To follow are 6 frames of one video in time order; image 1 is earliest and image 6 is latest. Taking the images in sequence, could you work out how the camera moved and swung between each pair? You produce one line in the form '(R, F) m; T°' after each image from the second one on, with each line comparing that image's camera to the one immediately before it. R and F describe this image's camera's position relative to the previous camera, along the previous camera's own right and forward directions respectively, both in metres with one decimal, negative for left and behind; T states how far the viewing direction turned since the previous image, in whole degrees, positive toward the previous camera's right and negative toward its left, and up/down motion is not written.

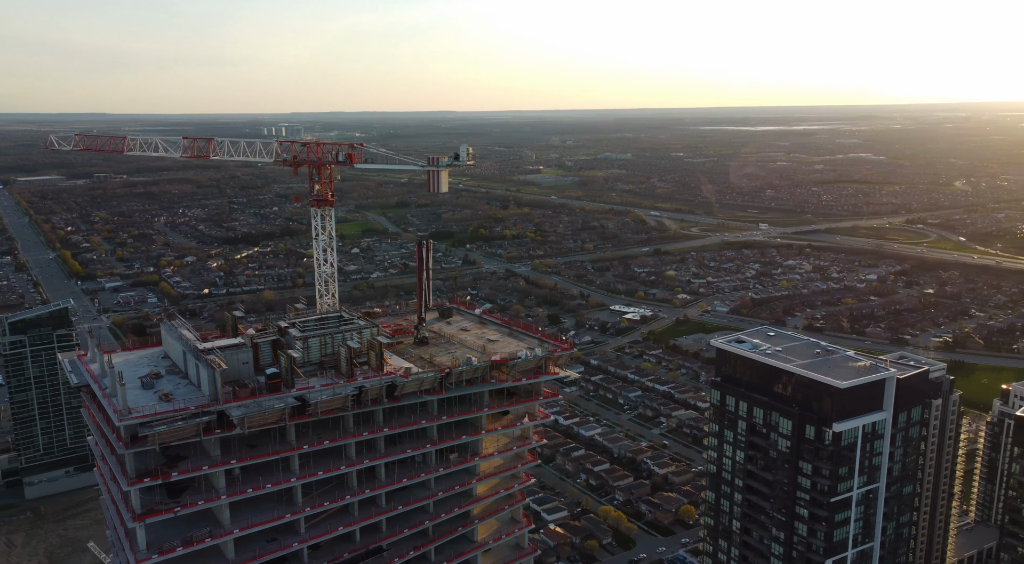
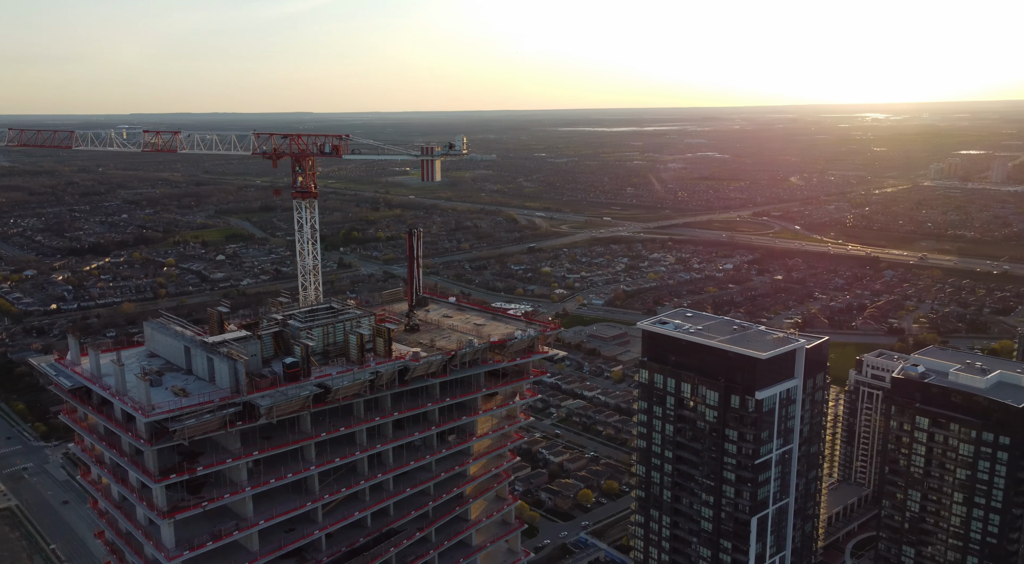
(-1.8, -0.4) m; +10°
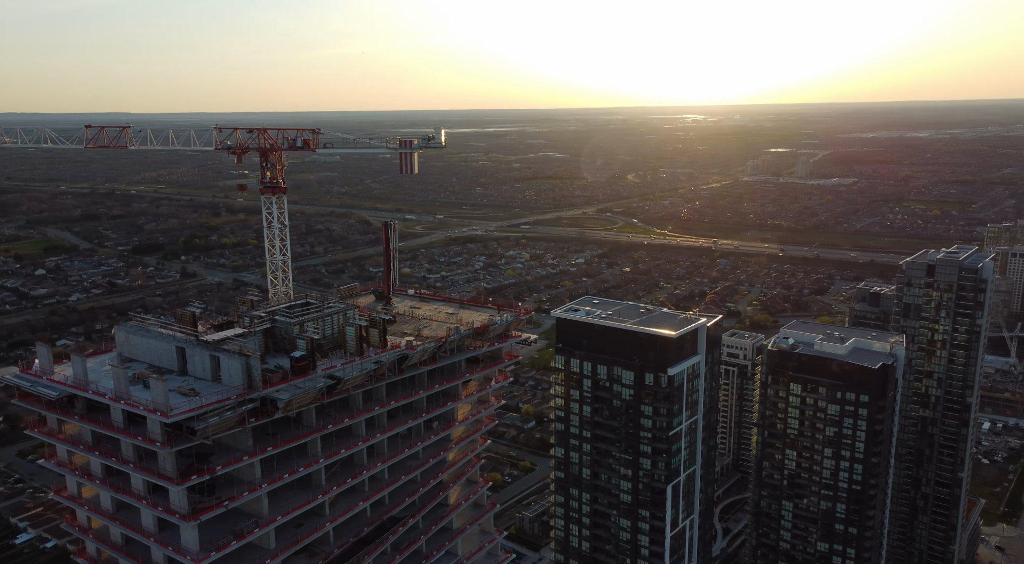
(+2.3, -0.2) m; -10°
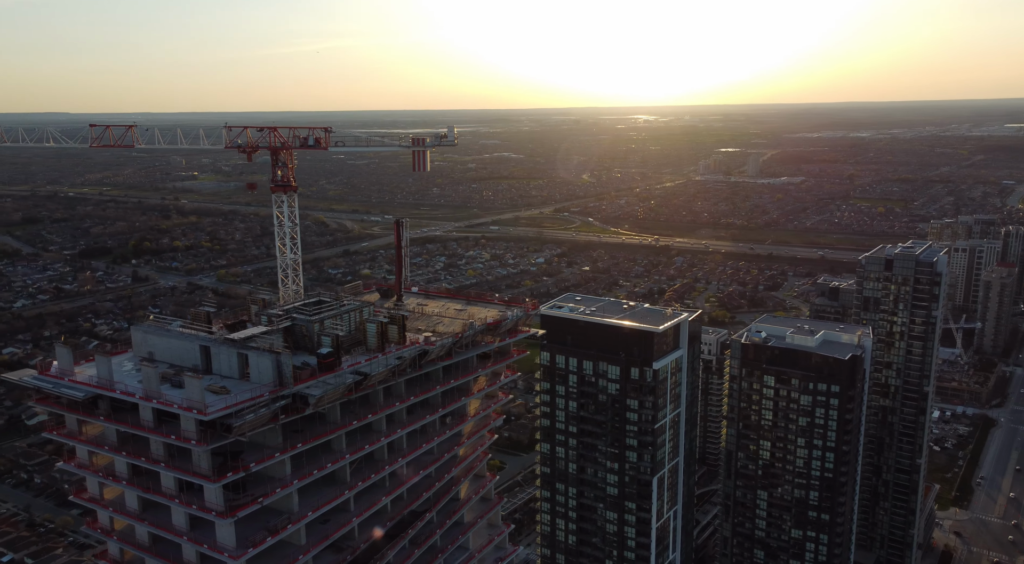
(-0.8, -0.1) m; +3°
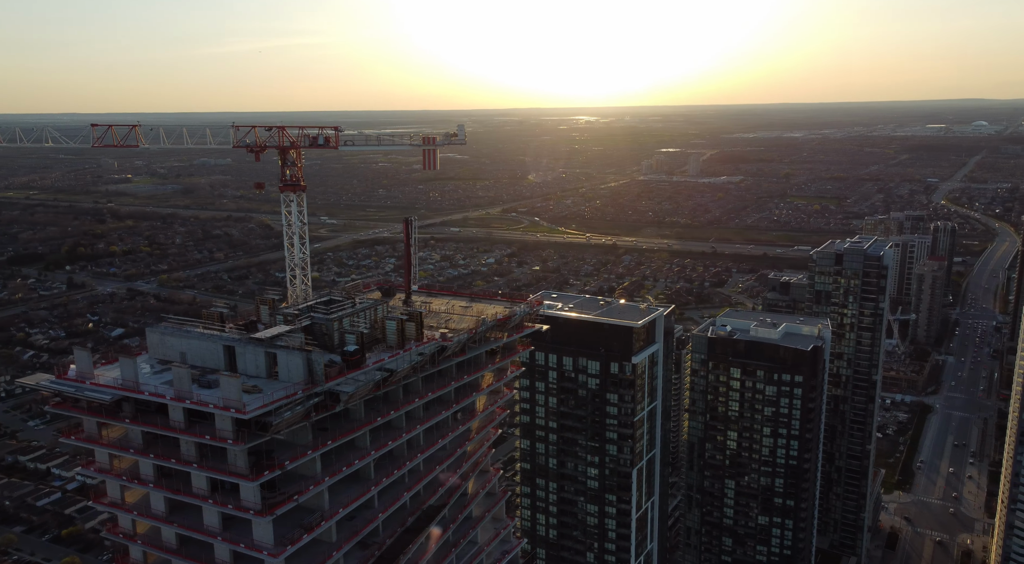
(-0.9, -0.1) m; +4°
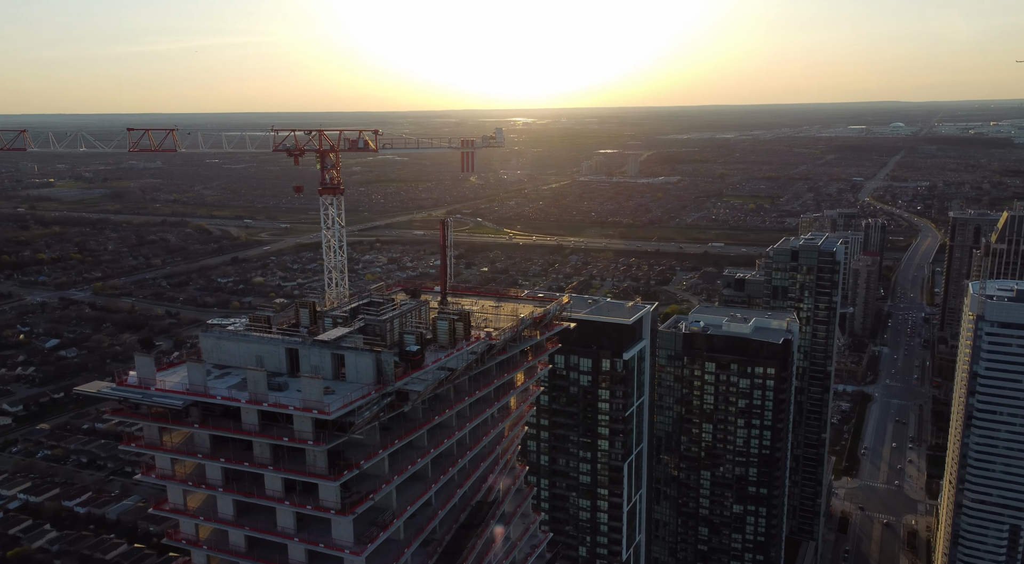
(-1.4, -0.2) m; +5°
